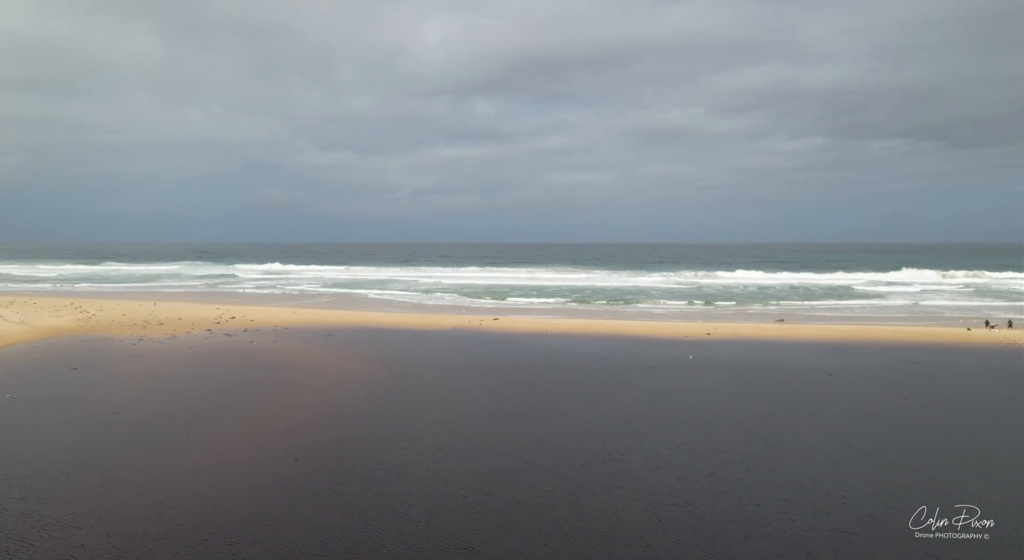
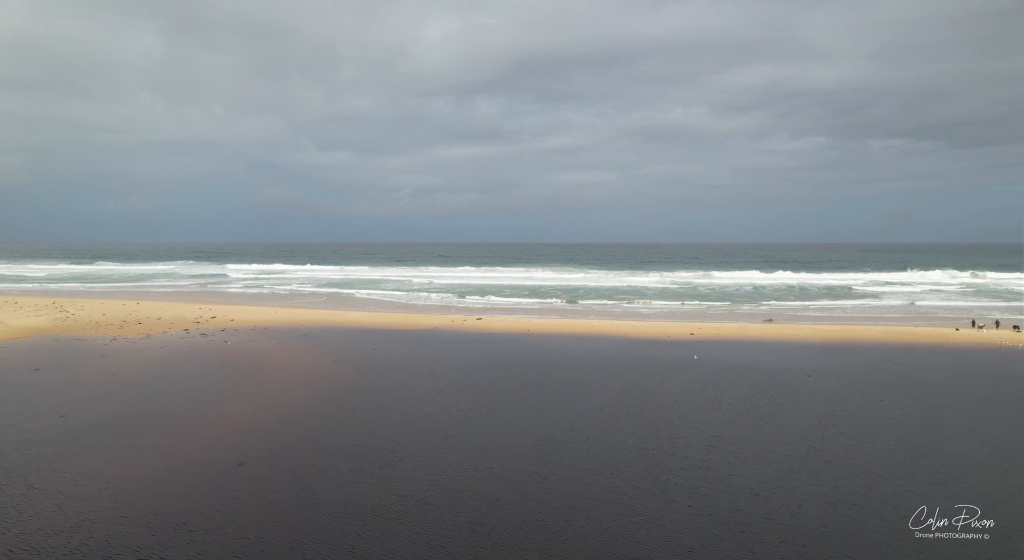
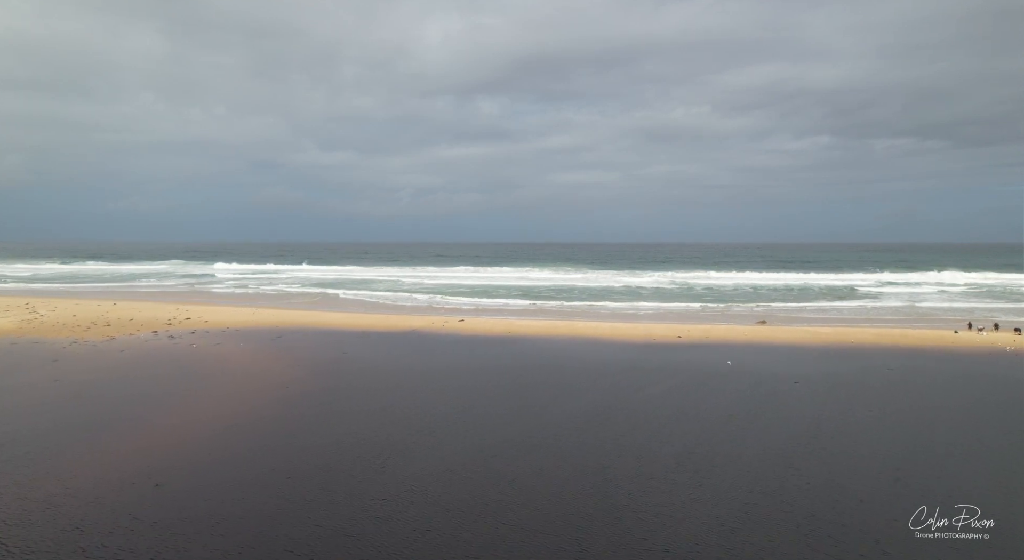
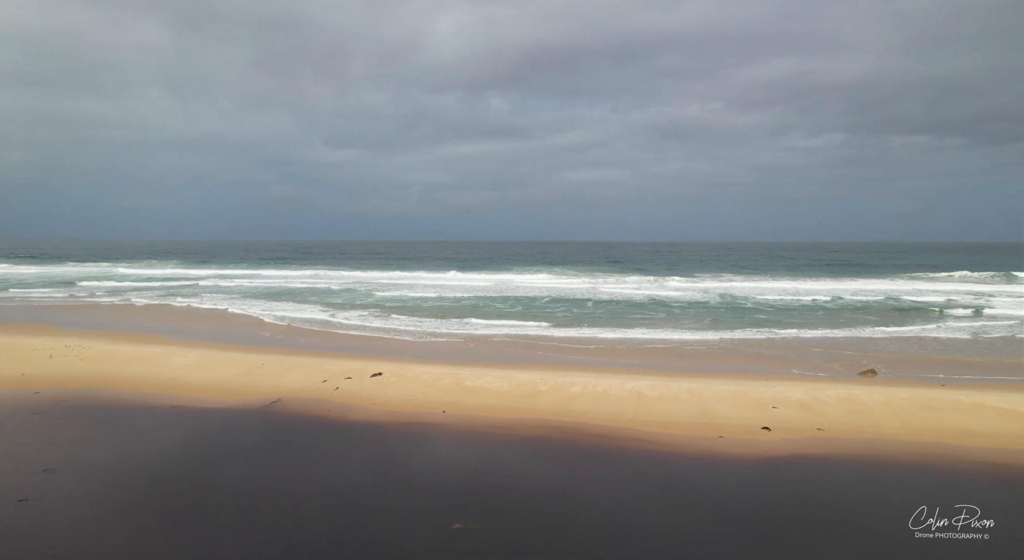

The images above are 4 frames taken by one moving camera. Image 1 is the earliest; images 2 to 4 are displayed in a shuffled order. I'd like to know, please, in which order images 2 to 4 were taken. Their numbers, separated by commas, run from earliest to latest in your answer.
2, 3, 4
